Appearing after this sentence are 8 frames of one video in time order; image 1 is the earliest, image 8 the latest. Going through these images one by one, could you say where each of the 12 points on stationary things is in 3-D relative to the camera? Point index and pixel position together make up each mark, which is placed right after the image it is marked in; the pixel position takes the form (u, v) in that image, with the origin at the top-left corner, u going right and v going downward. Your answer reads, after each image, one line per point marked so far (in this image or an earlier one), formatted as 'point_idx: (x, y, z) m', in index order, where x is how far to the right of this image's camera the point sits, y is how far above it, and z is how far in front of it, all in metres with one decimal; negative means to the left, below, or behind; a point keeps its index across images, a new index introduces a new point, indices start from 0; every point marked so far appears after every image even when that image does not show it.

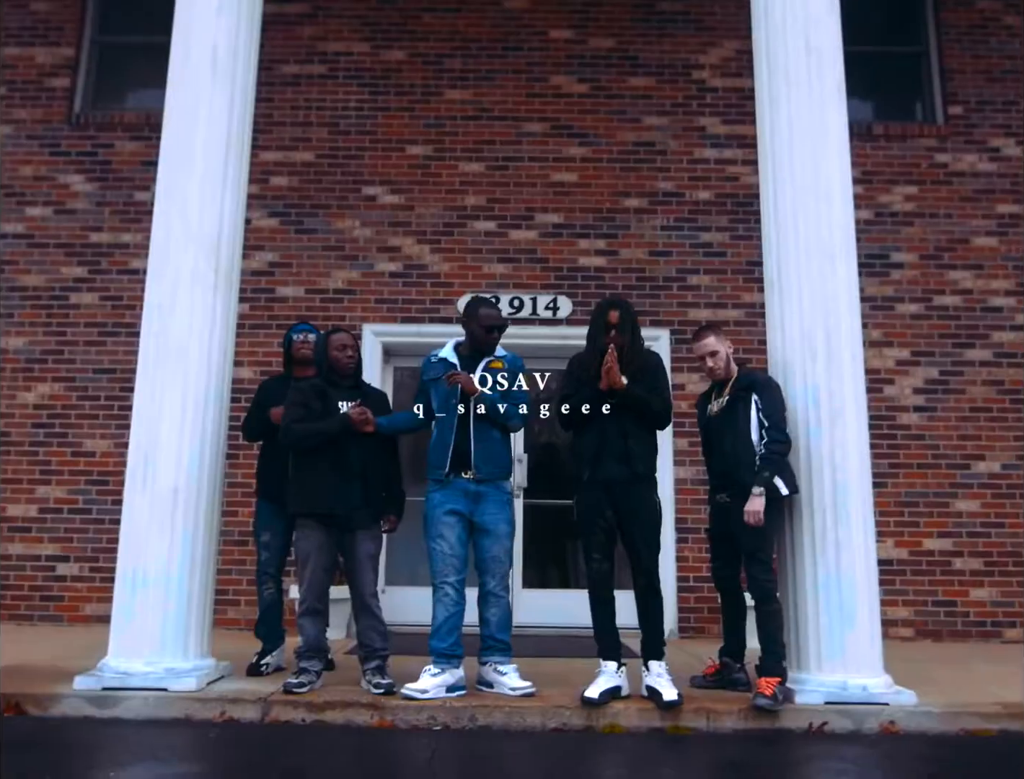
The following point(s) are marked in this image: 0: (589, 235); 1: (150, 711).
0: (+0.7, +1.3, +7.6) m
1: (-1.7, -1.5, +4.2) m
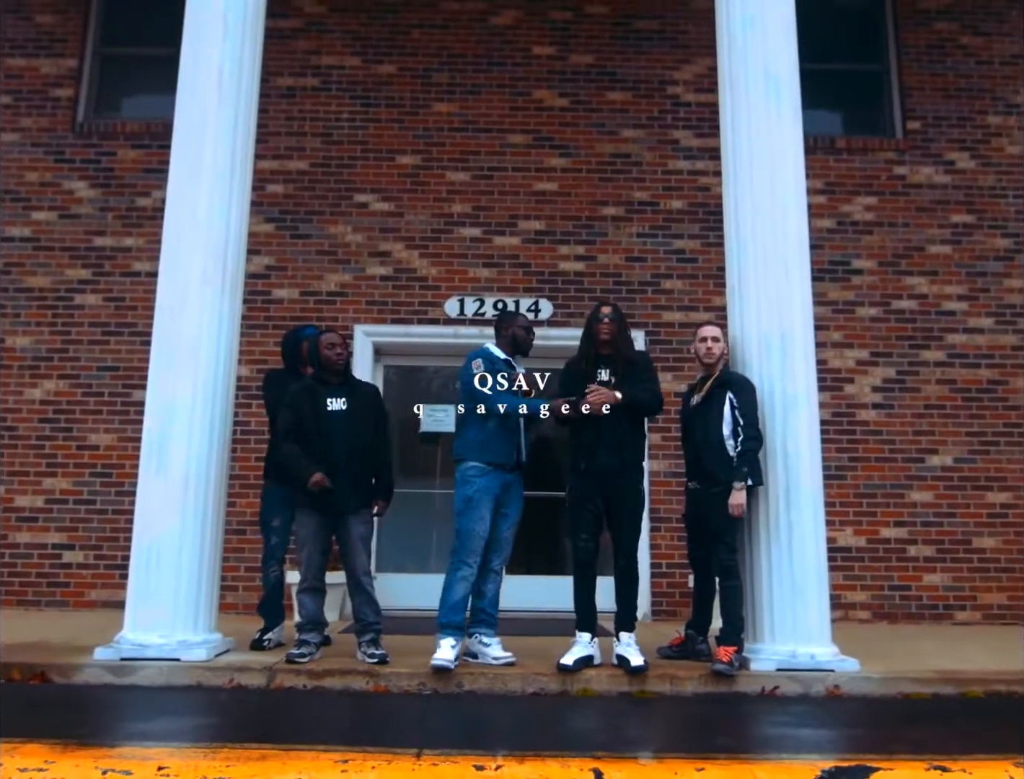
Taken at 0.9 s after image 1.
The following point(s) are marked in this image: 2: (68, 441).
0: (+0.5, +1.3, +8.0) m
1: (-1.8, -1.5, +4.6) m
2: (-3.8, -0.4, +7.6) m
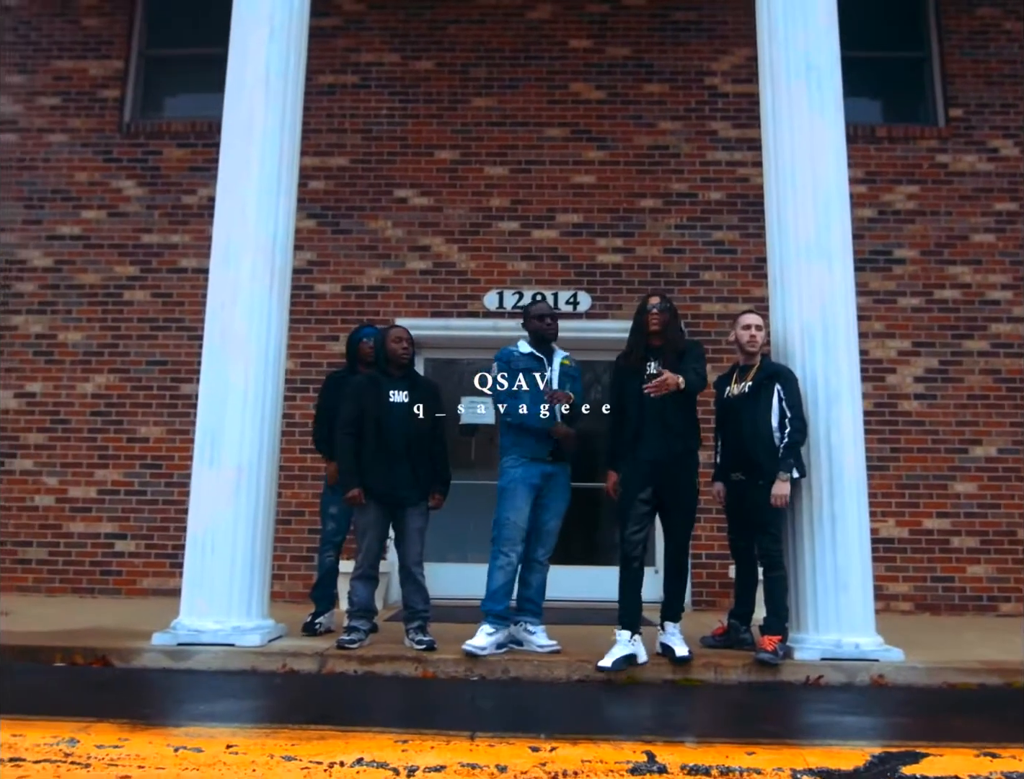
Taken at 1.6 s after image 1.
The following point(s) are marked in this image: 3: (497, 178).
0: (+0.9, +1.4, +8.0) m
1: (-1.6, -1.5, +4.7) m
2: (-3.5, -0.4, +7.8) m
3: (-0.1, +1.9, +8.1) m
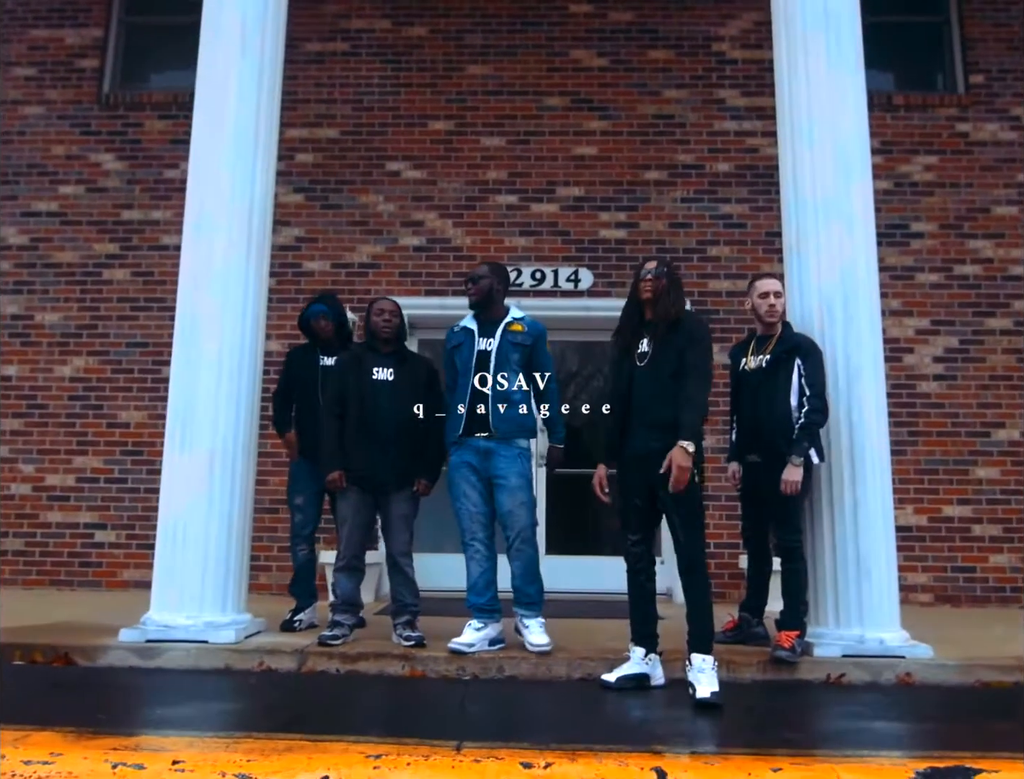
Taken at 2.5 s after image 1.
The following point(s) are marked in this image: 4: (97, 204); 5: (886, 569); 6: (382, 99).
0: (+0.8, +1.6, +7.6) m
1: (-1.6, -1.3, +4.4) m
2: (-3.5, -0.2, +7.5) m
3: (-0.2, +2.1, +7.7) m
4: (-3.6, +1.6, +7.8) m
5: (+1.9, -0.9, +4.5) m
6: (-1.2, +2.6, +7.8) m
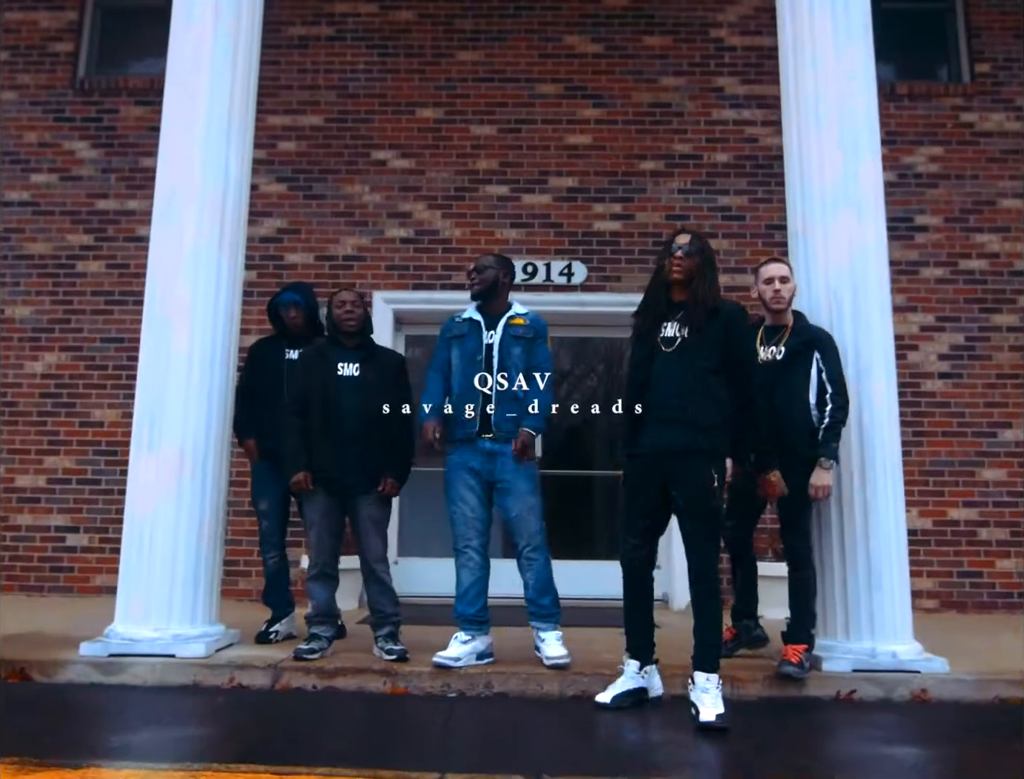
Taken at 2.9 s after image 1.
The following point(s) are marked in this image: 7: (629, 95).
0: (+0.8, +1.6, +7.4) m
1: (-1.6, -1.3, +4.1) m
2: (-3.6, -0.2, +7.1) m
3: (-0.2, +2.1, +7.5) m
4: (-3.7, +1.6, +7.5) m
5: (+1.8, -0.9, +4.2) m
6: (-1.2, +2.6, +7.6) m
7: (+1.0, +2.5, +7.5) m
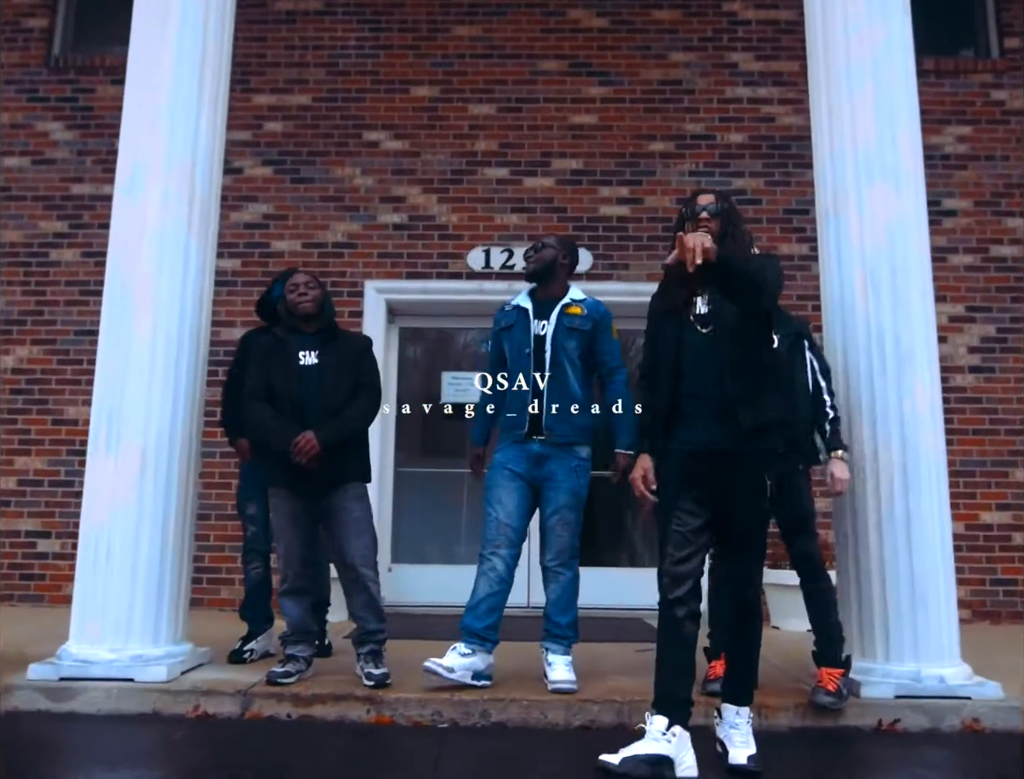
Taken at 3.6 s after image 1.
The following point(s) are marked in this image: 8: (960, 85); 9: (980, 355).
0: (+0.8, +1.6, +6.9) m
1: (-1.6, -1.3, +3.6) m
2: (-3.6, -0.2, +6.7) m
3: (-0.2, +2.2, +7.0) m
4: (-3.7, +1.7, +7.0) m
5: (+1.8, -0.9, +3.7) m
6: (-1.2, +2.6, +7.1) m
7: (+1.0, +2.5, +7.1) m
8: (+3.6, +2.4, +7.0) m
9: (+3.5, +0.3, +6.6) m
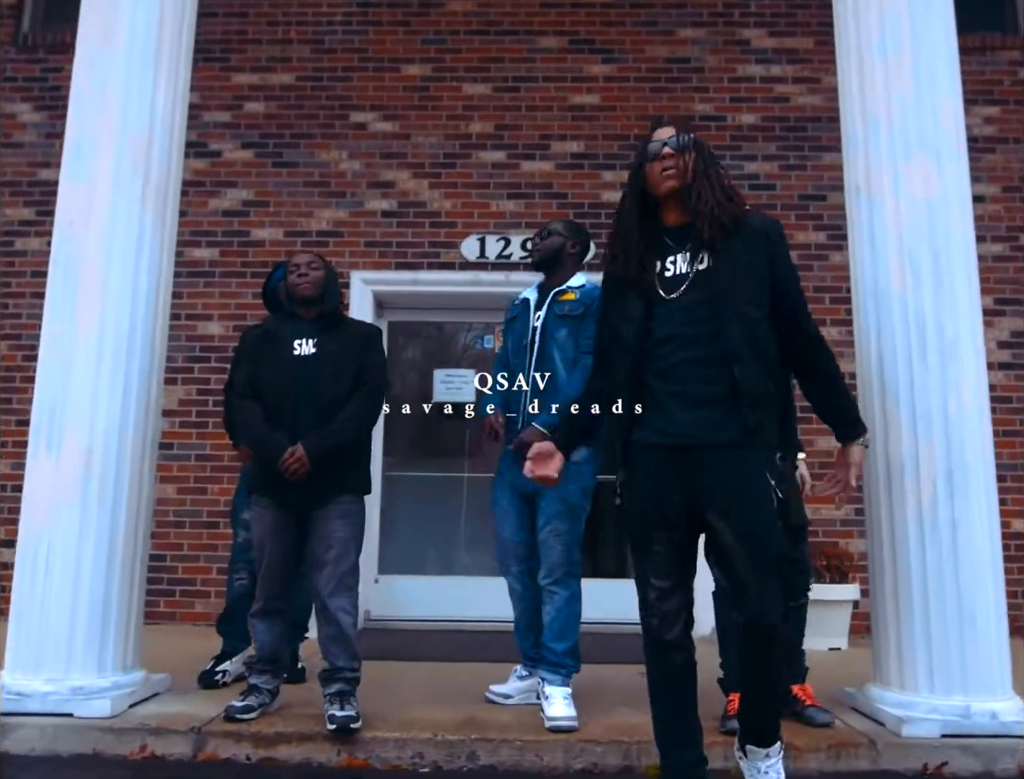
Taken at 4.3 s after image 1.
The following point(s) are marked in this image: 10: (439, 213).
0: (+0.7, +1.6, +6.5) m
1: (-1.7, -1.3, +3.2) m
2: (-3.6, -0.2, +6.3) m
3: (-0.3, +2.2, +6.6) m
4: (-3.7, +1.7, +6.6) m
5: (+1.8, -0.8, +3.3) m
6: (-1.2, +2.6, +6.7) m
7: (+1.0, +2.5, +6.6) m
8: (+3.5, +2.4, +6.6) m
9: (+3.5, +0.3, +6.2) m
10: (-0.5, +1.3, +6.5) m
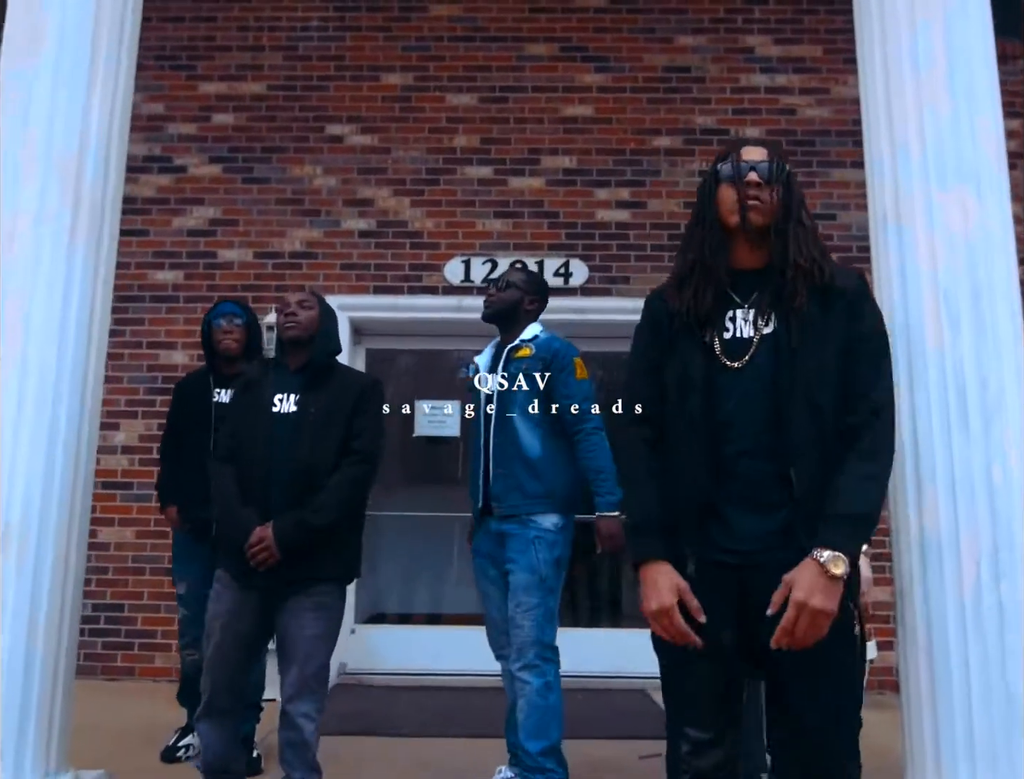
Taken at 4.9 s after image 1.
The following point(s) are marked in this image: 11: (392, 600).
0: (+0.7, +1.4, +6.0) m
1: (-1.7, -1.5, +2.7) m
2: (-3.7, -0.4, +5.8) m
3: (-0.3, +1.9, +6.1) m
4: (-3.8, +1.5, +6.1) m
5: (+1.7, -1.1, +2.9) m
6: (-1.3, +2.4, +6.2) m
7: (+0.9, +2.3, +6.2) m
8: (+3.4, +2.2, +6.1) m
9: (+3.4, 0.0, +5.8) m
10: (-0.6, +1.1, +6.0) m
11: (-0.8, -1.4, +5.9) m
